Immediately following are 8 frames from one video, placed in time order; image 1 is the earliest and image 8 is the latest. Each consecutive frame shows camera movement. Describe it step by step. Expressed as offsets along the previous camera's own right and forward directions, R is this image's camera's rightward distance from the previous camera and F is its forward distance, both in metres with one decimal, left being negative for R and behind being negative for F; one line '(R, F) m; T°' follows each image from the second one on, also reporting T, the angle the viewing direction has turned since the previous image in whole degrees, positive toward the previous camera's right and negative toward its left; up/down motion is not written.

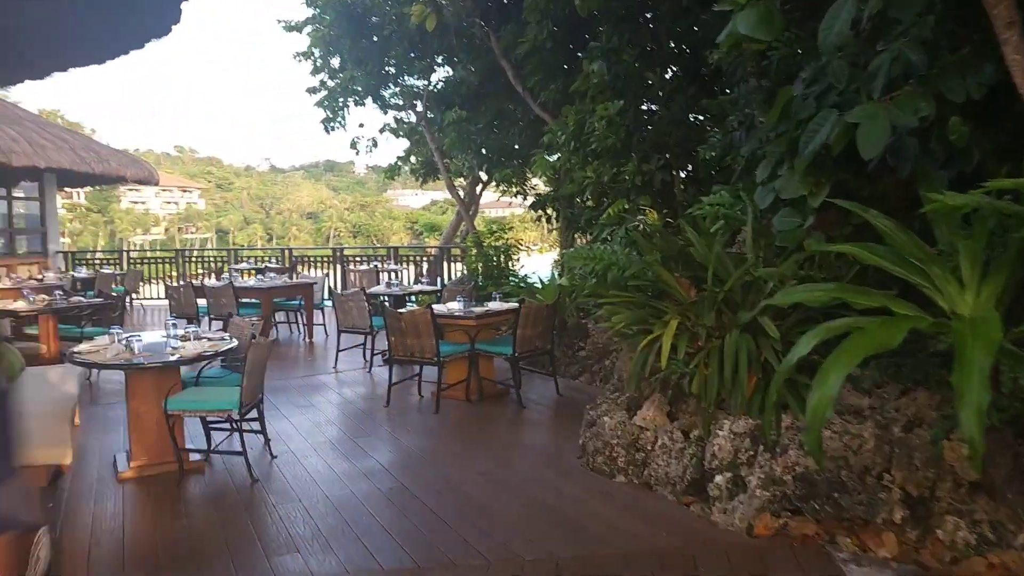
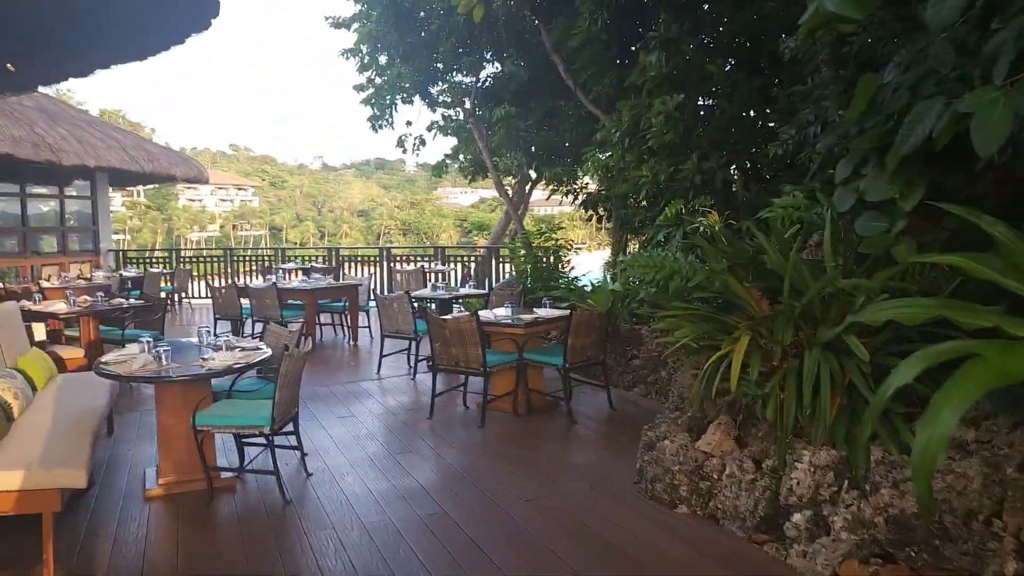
(0.0, +0.3) m; -3°
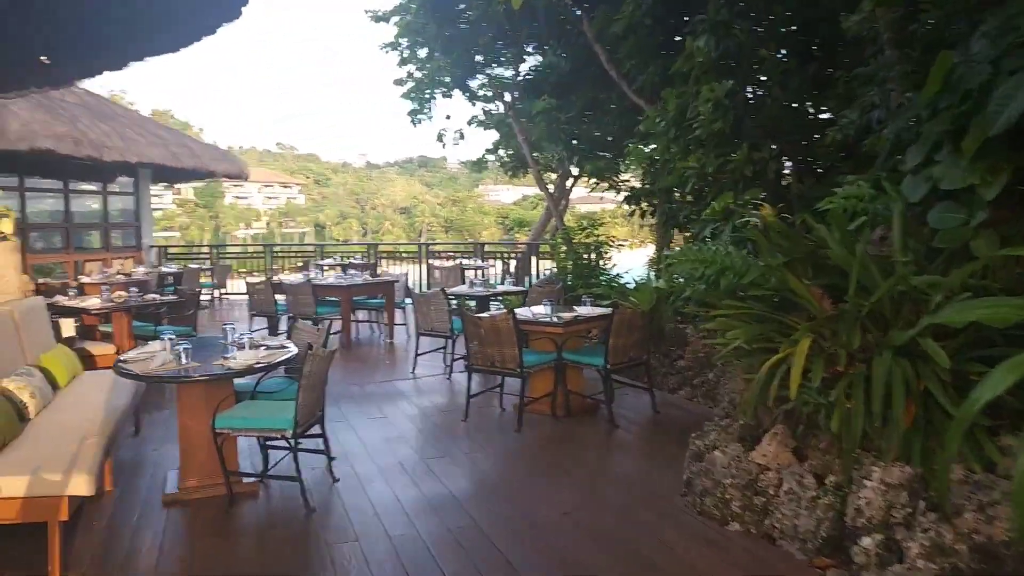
(0.0, +0.2) m; -3°
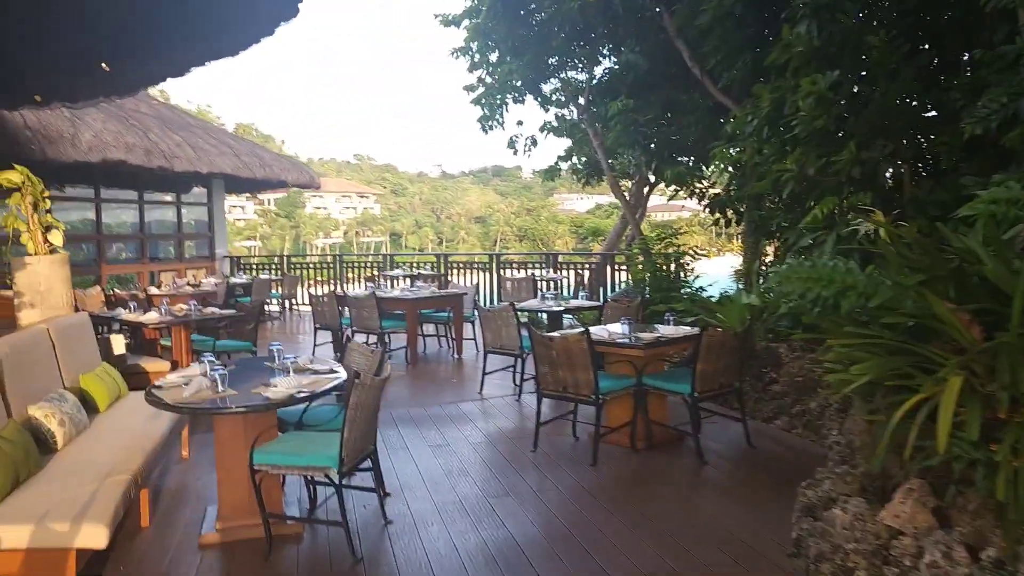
(0.0, +0.4) m; -5°
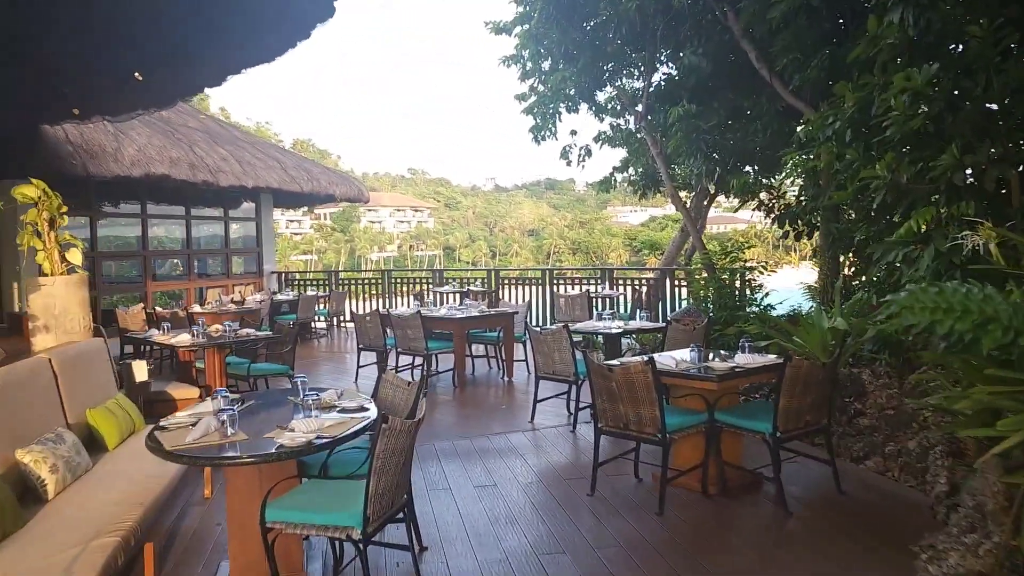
(0.0, +0.5) m; -4°
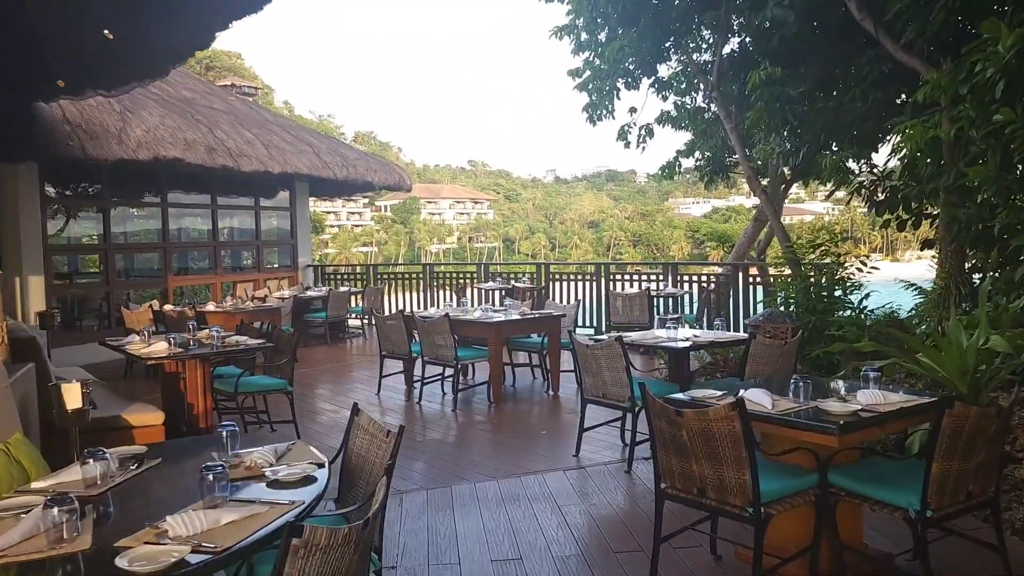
(+0.1, +1.0) m; -4°
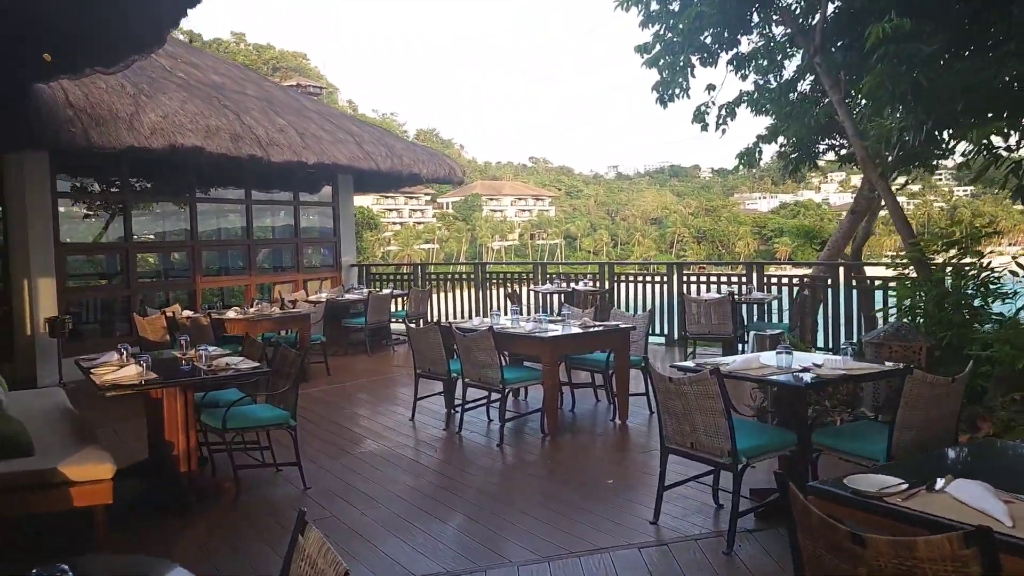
(0.0, +1.0) m; -4°
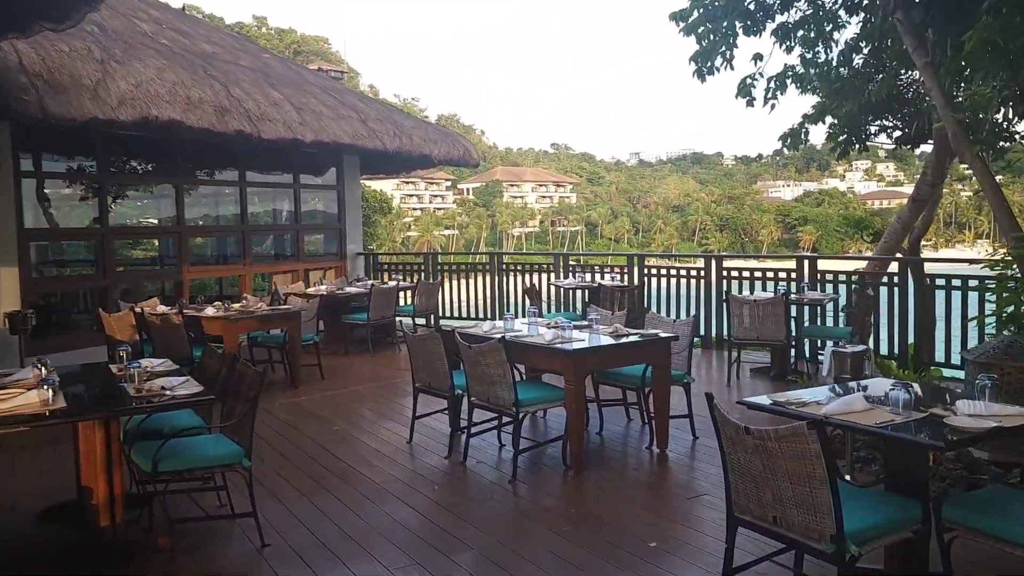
(0.0, +0.9) m; -1°
